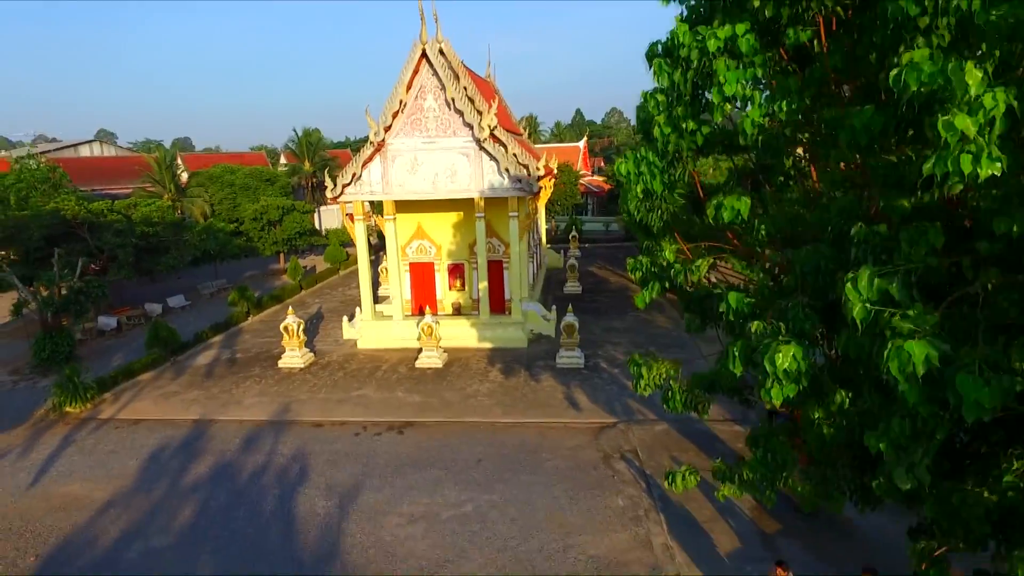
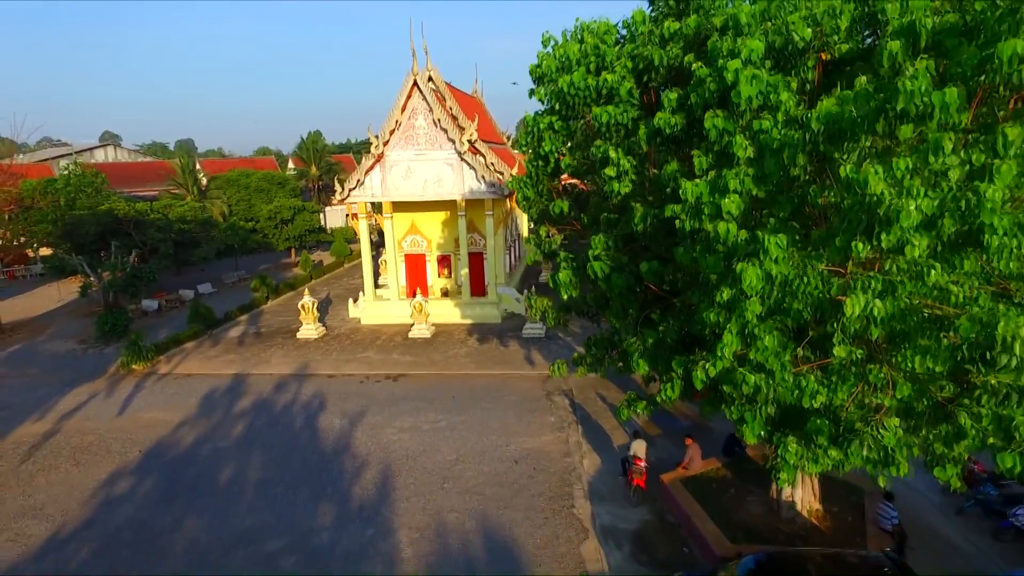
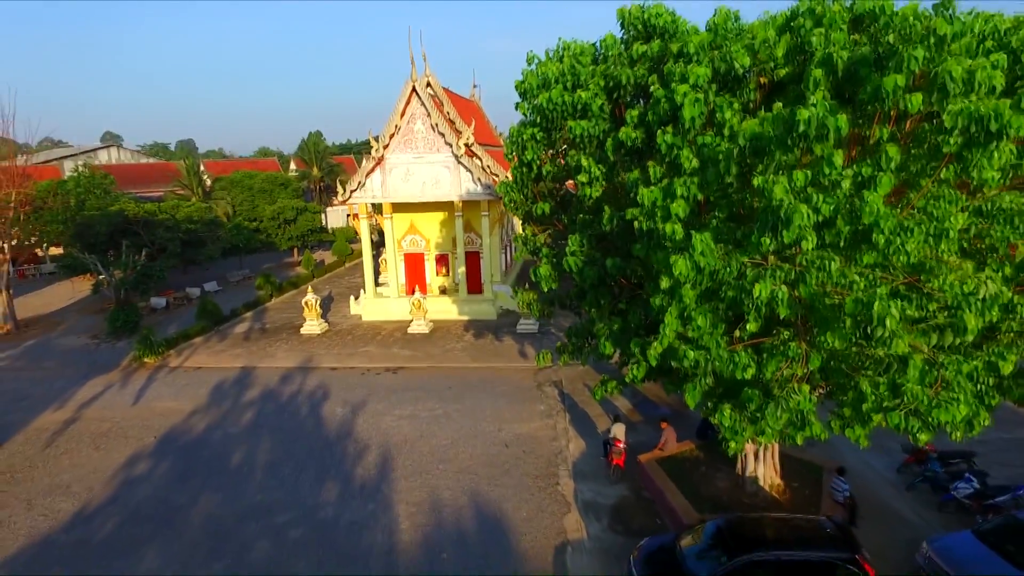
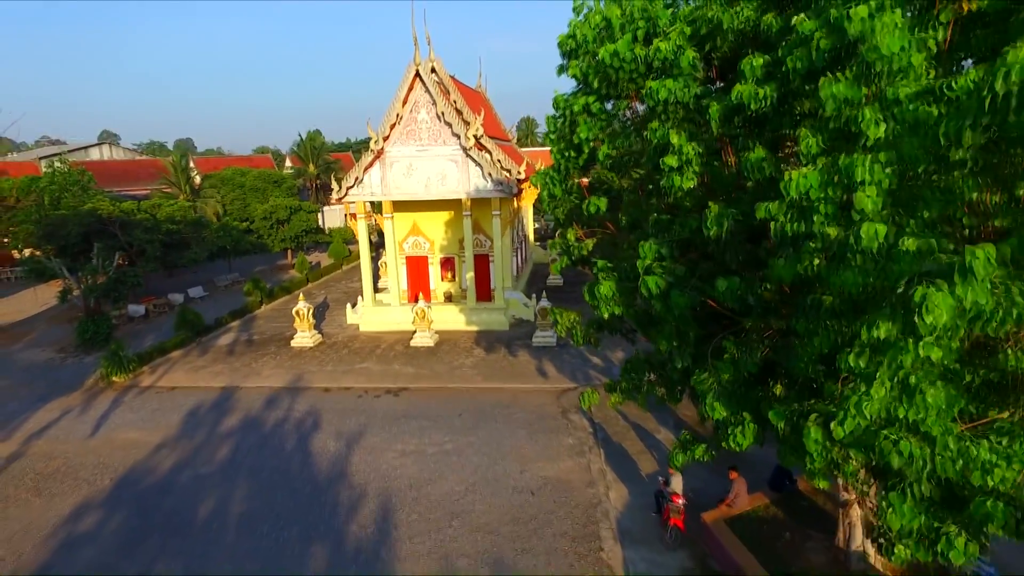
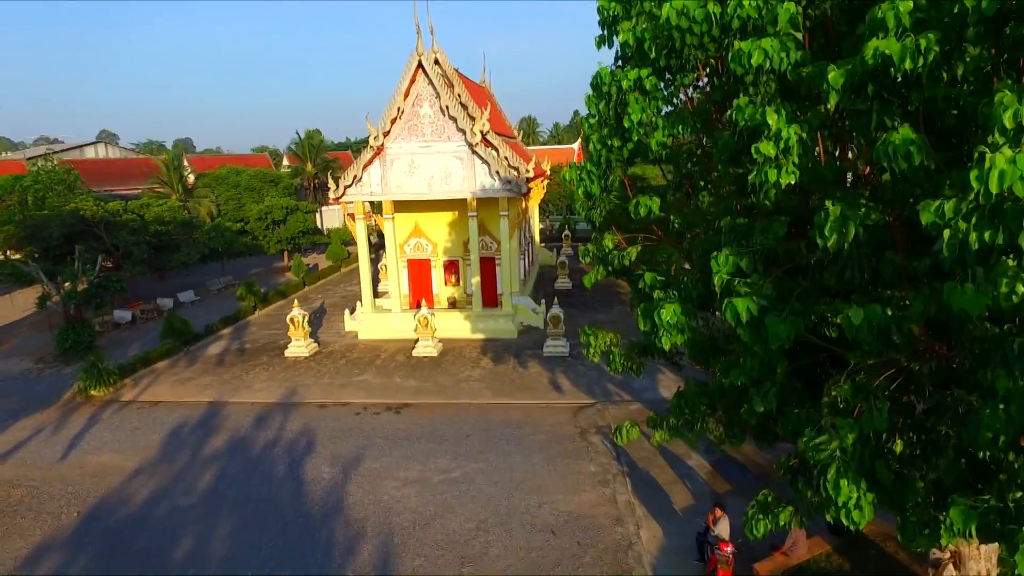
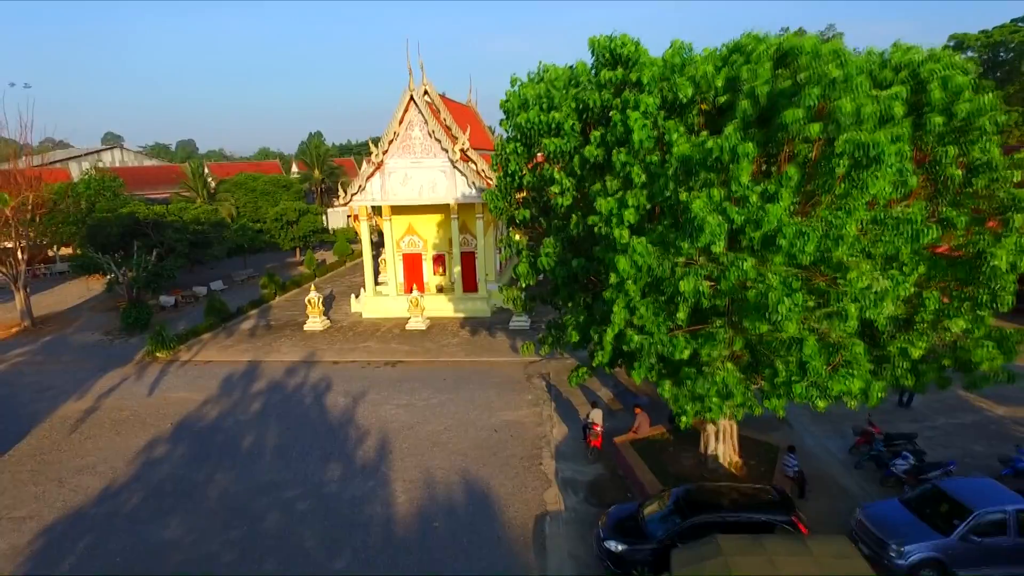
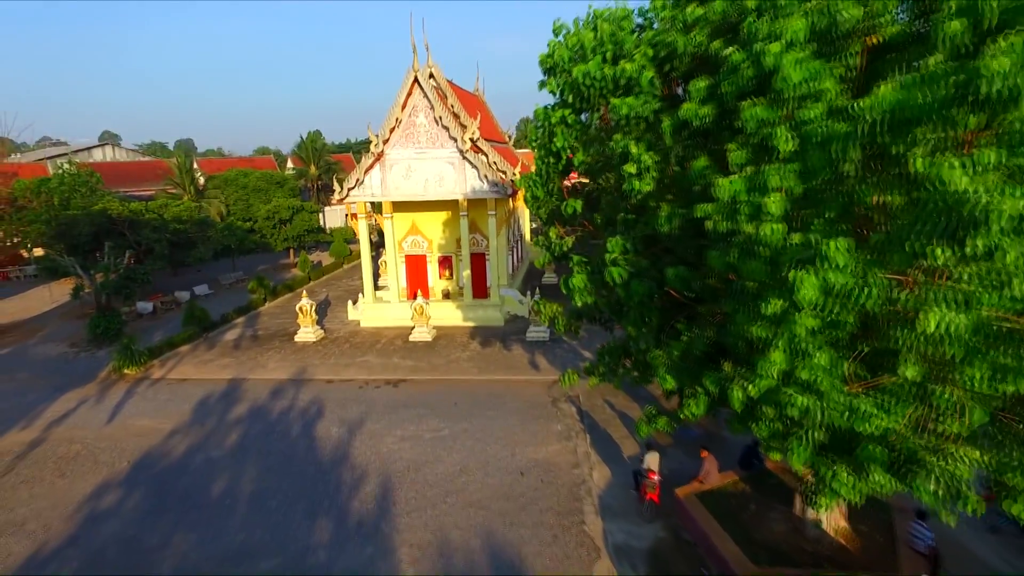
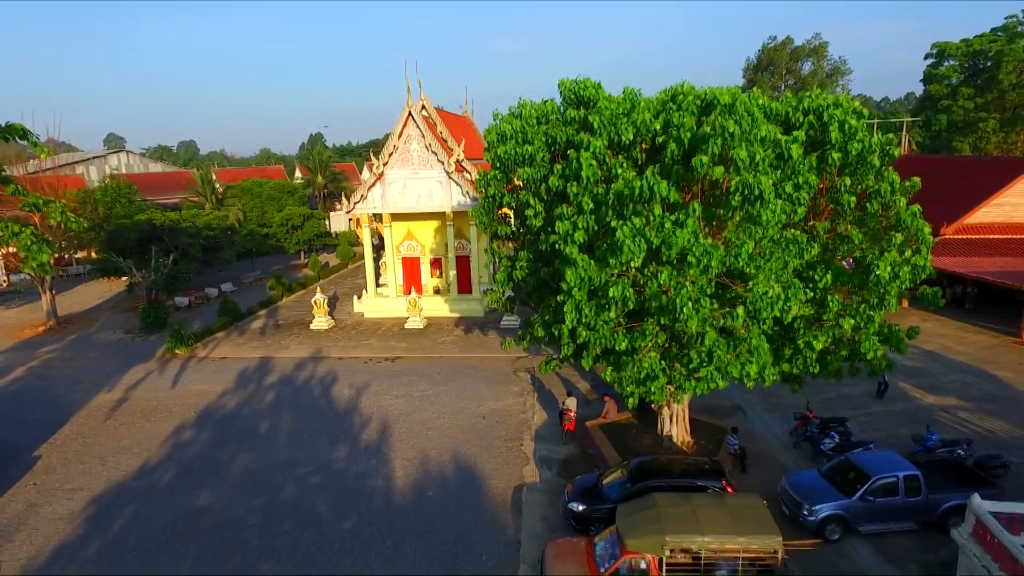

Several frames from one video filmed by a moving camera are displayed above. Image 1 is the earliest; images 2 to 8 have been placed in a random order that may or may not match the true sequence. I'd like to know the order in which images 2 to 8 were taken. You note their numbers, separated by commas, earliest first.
5, 4, 7, 2, 3, 6, 8
